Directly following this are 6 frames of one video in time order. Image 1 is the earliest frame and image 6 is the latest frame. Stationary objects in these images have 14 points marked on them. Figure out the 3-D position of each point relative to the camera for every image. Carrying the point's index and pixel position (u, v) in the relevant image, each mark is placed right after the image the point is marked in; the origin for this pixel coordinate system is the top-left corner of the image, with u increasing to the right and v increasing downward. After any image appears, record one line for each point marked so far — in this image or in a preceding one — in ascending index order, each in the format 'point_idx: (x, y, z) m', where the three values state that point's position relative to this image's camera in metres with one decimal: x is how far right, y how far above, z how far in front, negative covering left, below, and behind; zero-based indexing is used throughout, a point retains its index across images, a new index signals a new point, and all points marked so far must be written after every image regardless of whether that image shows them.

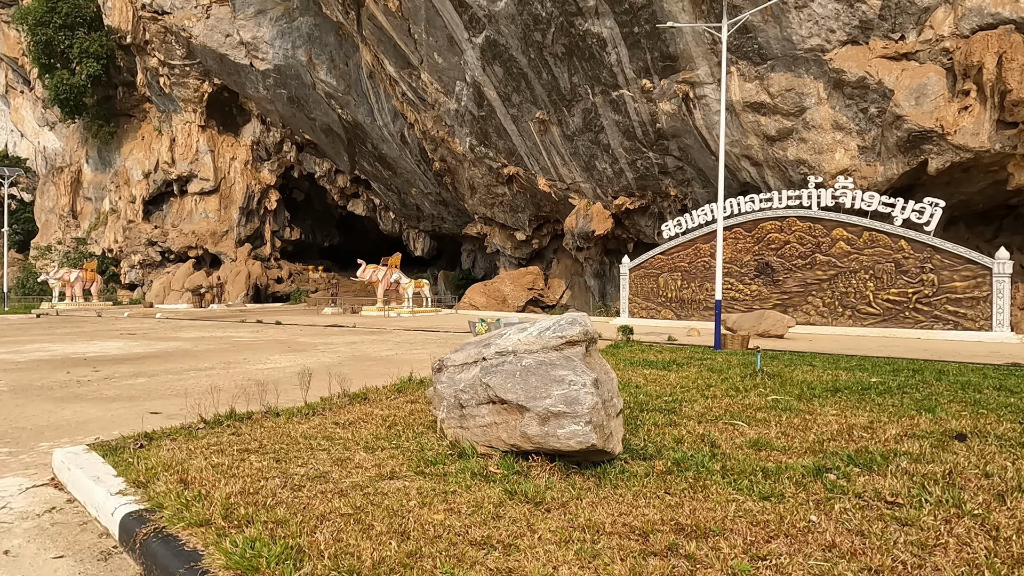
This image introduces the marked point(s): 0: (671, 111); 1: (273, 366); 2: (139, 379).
0: (+4.0, +4.5, +16.7) m
1: (-2.9, -1.0, +8.0) m
2: (-3.9, -1.0, +6.9) m
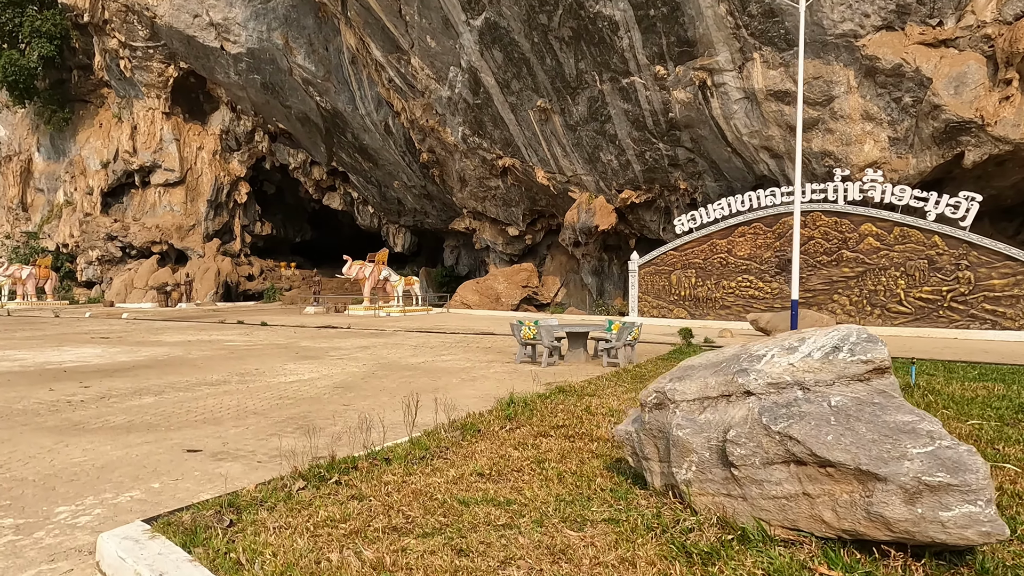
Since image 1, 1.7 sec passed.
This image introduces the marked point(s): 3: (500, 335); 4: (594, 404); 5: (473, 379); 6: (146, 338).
0: (+4.2, +4.5, +15.9) m
1: (-2.2, -0.9, +6.9) m
2: (-3.1, -1.0, +5.6) m
3: (-0.2, -0.9, +12.3) m
4: (+0.6, -0.8, +4.5) m
5: (-0.4, -1.0, +6.9) m
6: (-6.9, -0.9, +12.5) m
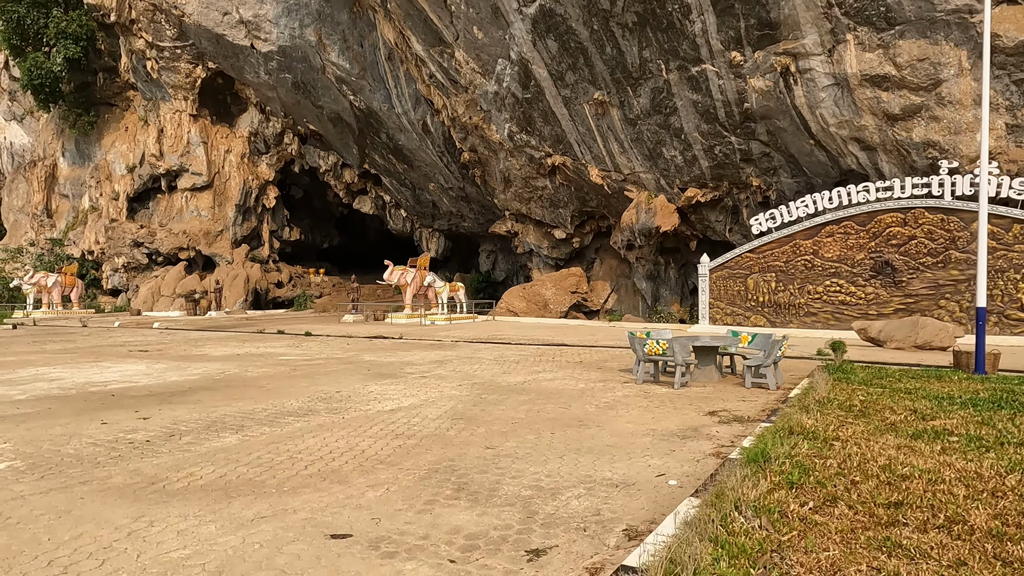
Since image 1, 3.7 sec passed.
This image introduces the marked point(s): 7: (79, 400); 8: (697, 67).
0: (+5.6, +4.4, +14.6) m
1: (-1.0, -1.0, +5.6) m
2: (-1.9, -1.0, +4.4) m
3: (+1.1, -1.0, +11.0) m
4: (+1.7, -0.8, +3.2) m
5: (+0.8, -1.0, +5.6) m
6: (-5.6, -1.1, +11.3) m
7: (-4.0, -1.0, +6.1) m
8: (+4.3, +5.1, +15.3) m
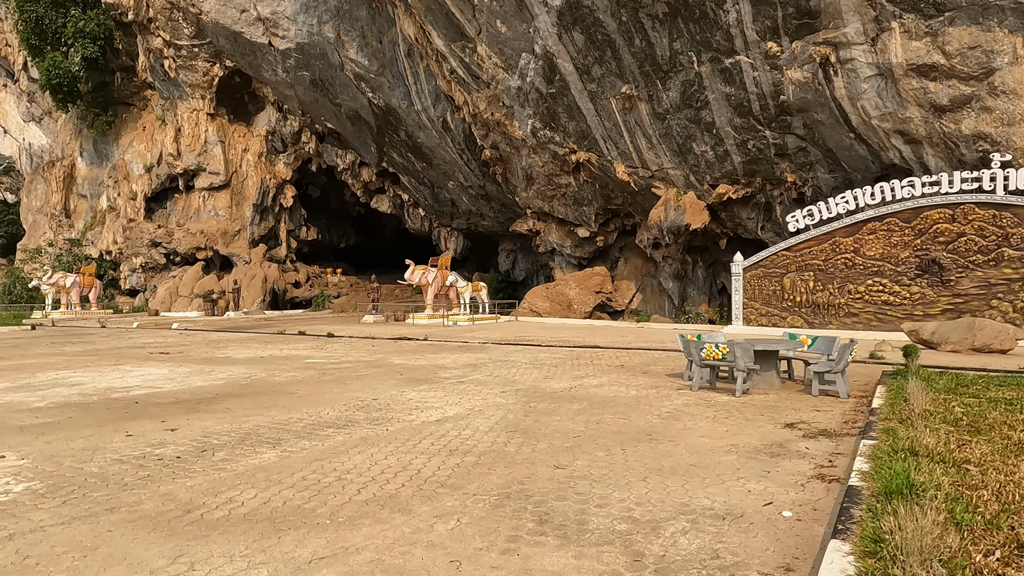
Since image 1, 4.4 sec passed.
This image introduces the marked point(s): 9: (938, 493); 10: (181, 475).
0: (+6.1, +4.4, +14.0) m
1: (-0.6, -1.0, +5.2) m
2: (-1.5, -1.0, +4.0) m
3: (+1.7, -1.0, +10.6) m
4: (+2.1, -0.8, +2.7) m
5: (+1.3, -1.0, +5.2) m
6: (-5.0, -1.1, +11.0) m
7: (-3.5, -1.0, +5.7) m
8: (+4.9, +5.1, +14.8) m
9: (+1.7, -0.8, +2.6) m
10: (-1.8, -1.0, +3.6) m
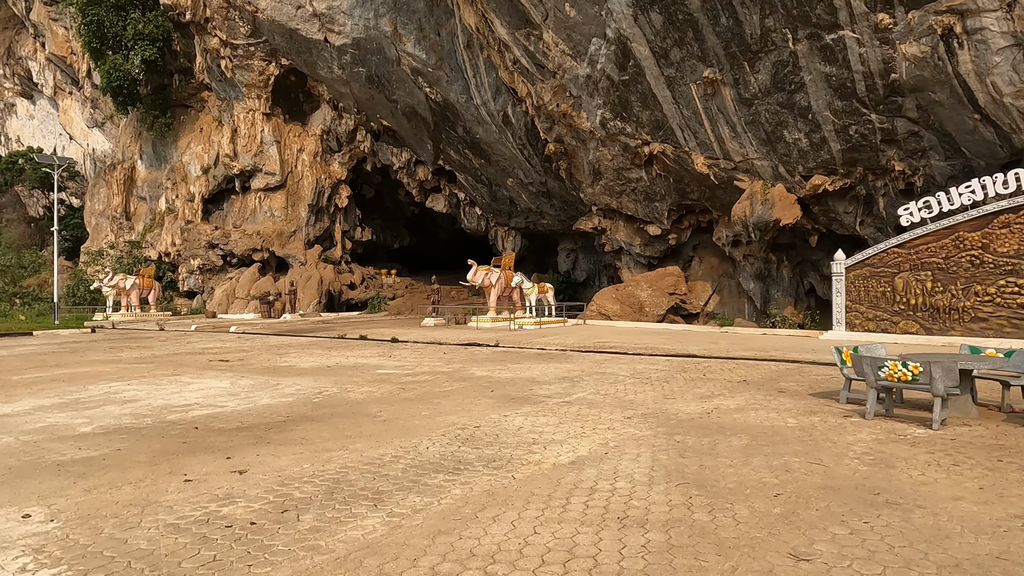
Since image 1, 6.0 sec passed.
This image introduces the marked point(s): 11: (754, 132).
0: (+7.6, +4.4, +12.4) m
1: (+0.4, -1.0, +4.1) m
2: (-0.7, -1.0, +2.9) m
3: (+3.0, -1.0, +9.3) m
4: (+2.9, -0.8, +1.4) m
5: (+2.2, -1.0, +3.9) m
6: (-3.7, -1.1, +10.2) m
7: (-2.6, -1.1, +4.8) m
8: (+6.4, +5.1, +13.2) m
9: (+2.4, -0.8, +1.3) m
10: (-1.0, -1.0, +2.5) m
11: (+5.7, +3.7, +15.6) m
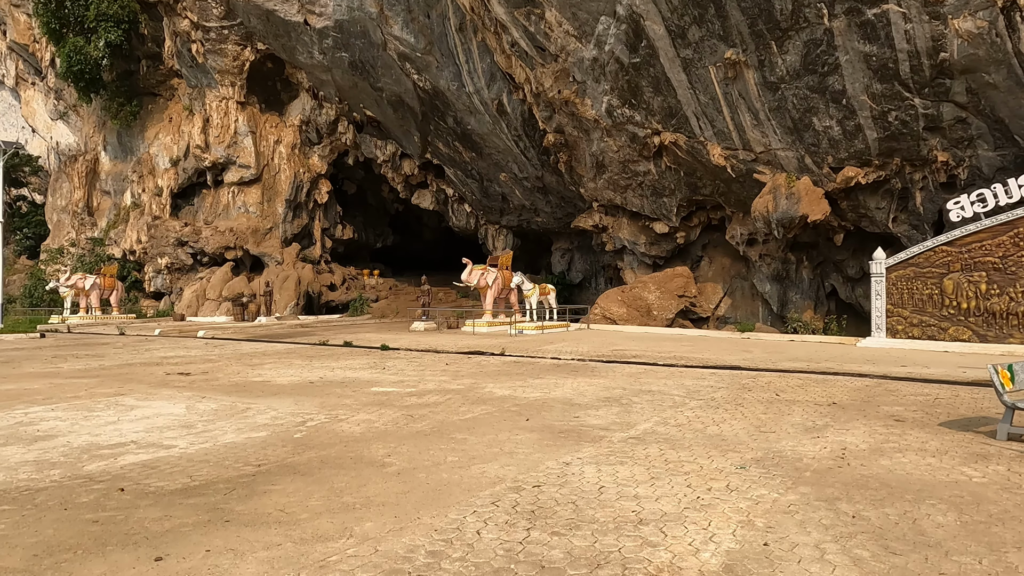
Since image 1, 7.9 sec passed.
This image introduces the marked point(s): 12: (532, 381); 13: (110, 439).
0: (+7.8, +4.4, +11.2) m
1: (+0.8, -1.0, +2.5) m
2: (-0.2, -1.0, +1.4) m
3: (+3.2, -1.0, +7.8) m
4: (+3.4, -0.8, 0.0) m
5: (+2.6, -1.0, +2.4) m
6: (-3.5, -1.1, +8.5) m
7: (-2.2, -1.0, +3.2) m
8: (+6.6, +5.1, +11.9) m
9: (+2.9, -0.8, -0.1) m
10: (-0.5, -1.0, +1.0) m
11: (+5.8, +3.6, +14.2) m
12: (+0.2, -1.1, +7.8) m
13: (-2.8, -1.1, +4.7) m
